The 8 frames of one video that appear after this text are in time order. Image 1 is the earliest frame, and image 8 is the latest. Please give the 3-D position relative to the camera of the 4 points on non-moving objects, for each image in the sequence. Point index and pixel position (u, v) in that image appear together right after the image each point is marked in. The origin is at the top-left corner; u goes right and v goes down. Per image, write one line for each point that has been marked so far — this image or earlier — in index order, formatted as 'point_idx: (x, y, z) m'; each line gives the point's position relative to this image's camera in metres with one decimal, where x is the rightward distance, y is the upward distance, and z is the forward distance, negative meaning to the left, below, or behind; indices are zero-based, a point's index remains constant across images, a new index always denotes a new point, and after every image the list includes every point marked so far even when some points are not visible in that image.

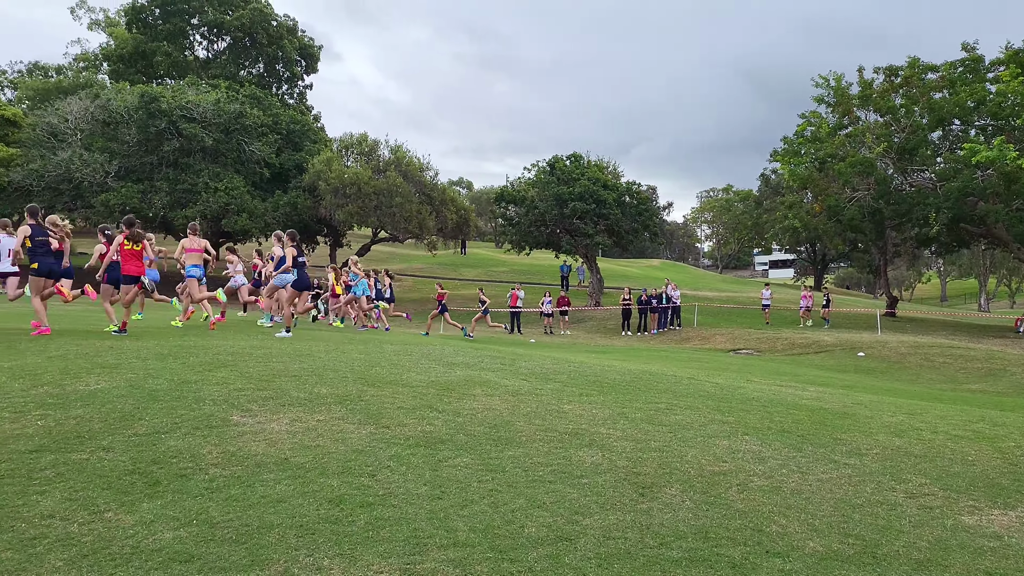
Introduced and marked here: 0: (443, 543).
0: (-0.3, -1.0, +3.5) m
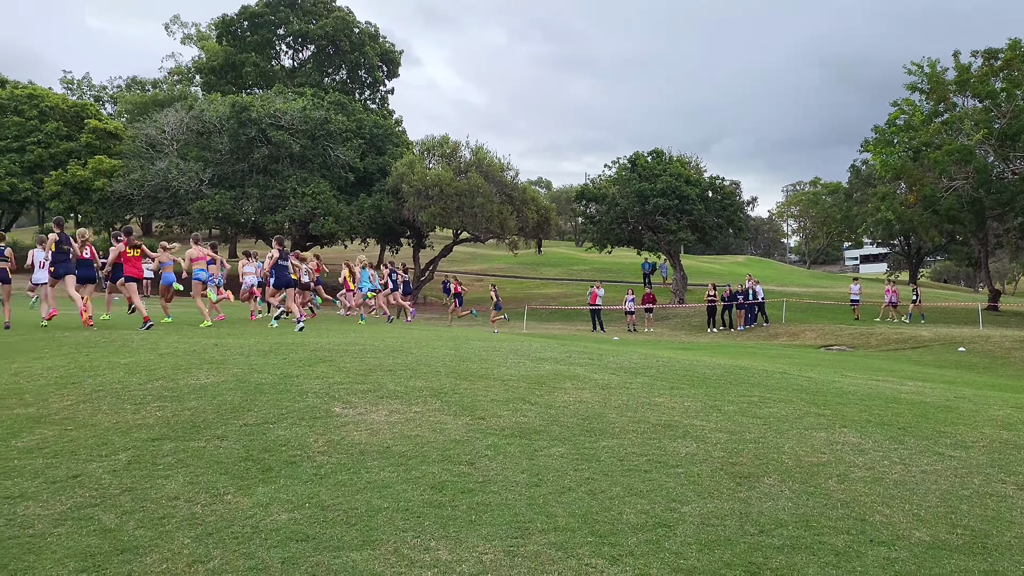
0: (+0.1, -1.0, +3.6) m
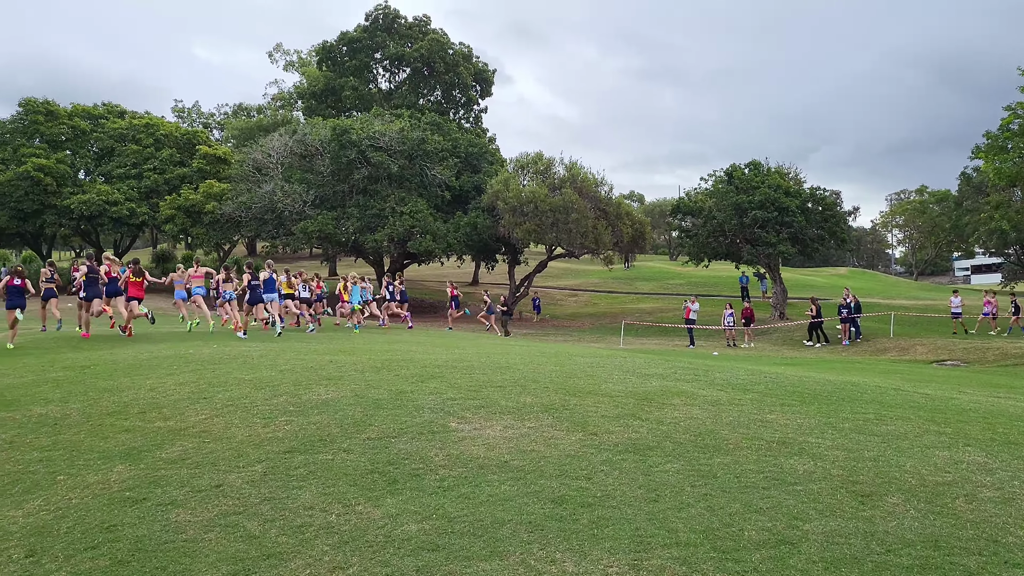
0: (+0.7, -1.1, +3.6) m
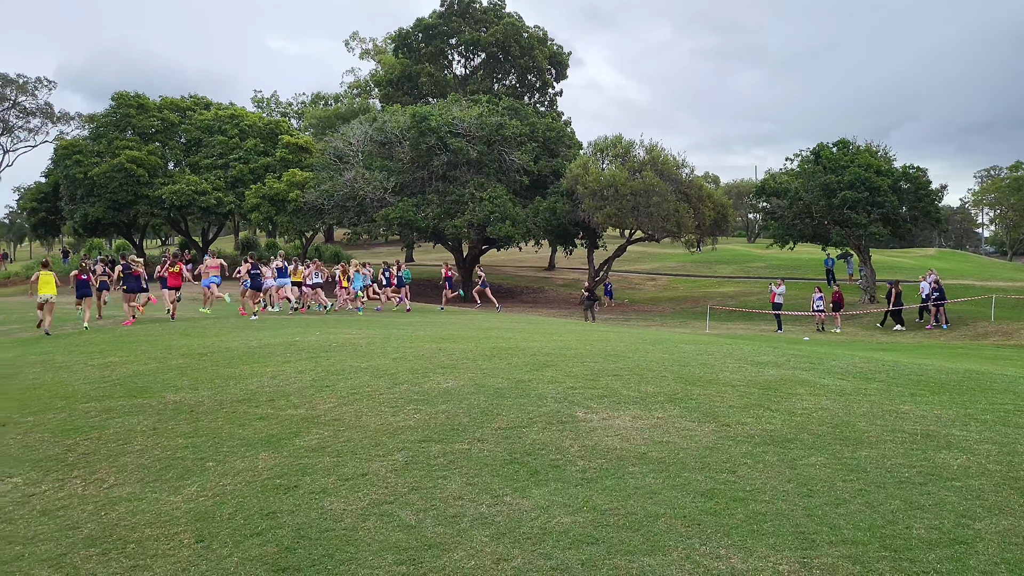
0: (+1.3, -1.0, +3.6) m
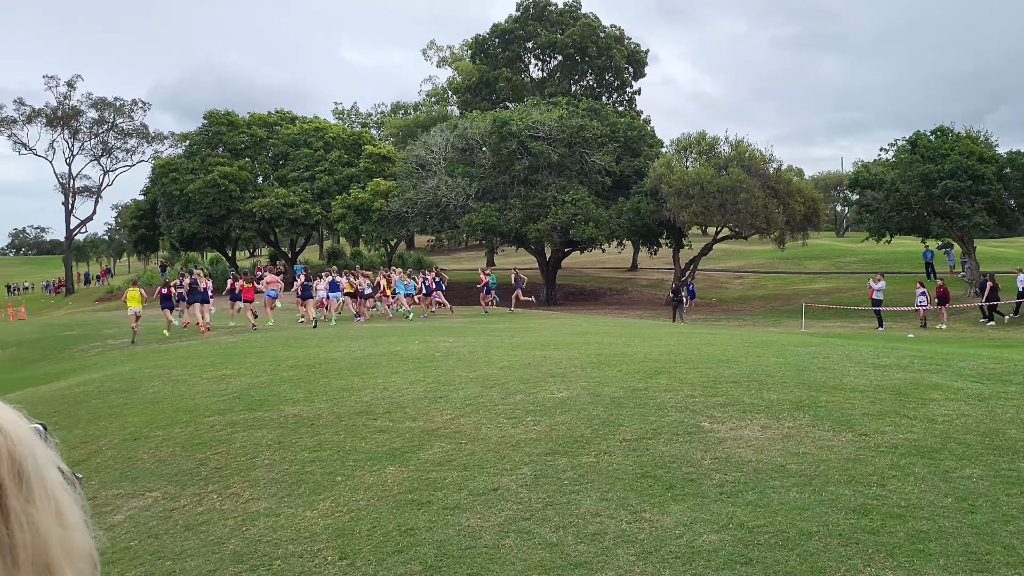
0: (+1.9, -1.1, +3.3) m
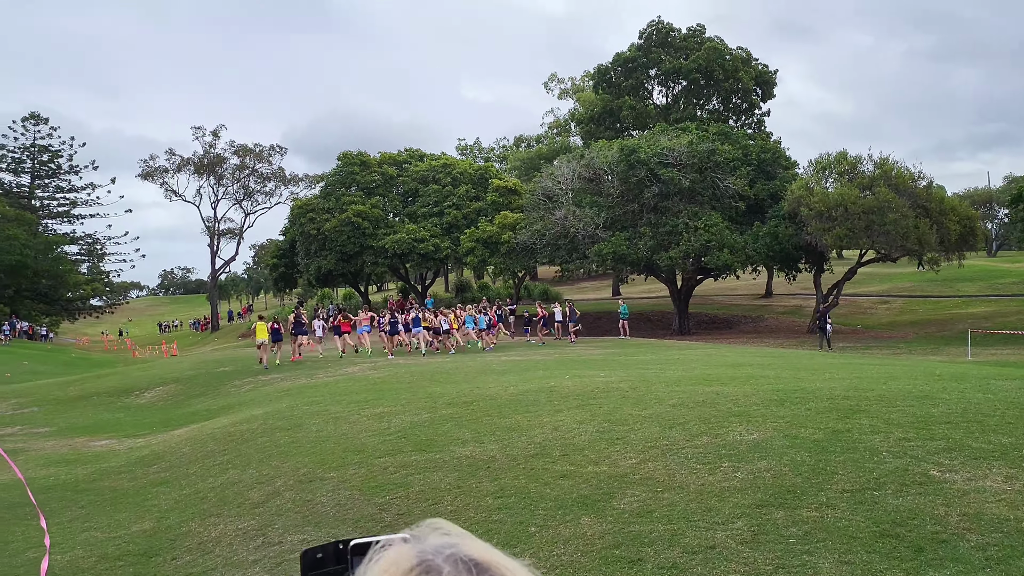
0: (+2.8, -1.2, +2.6) m
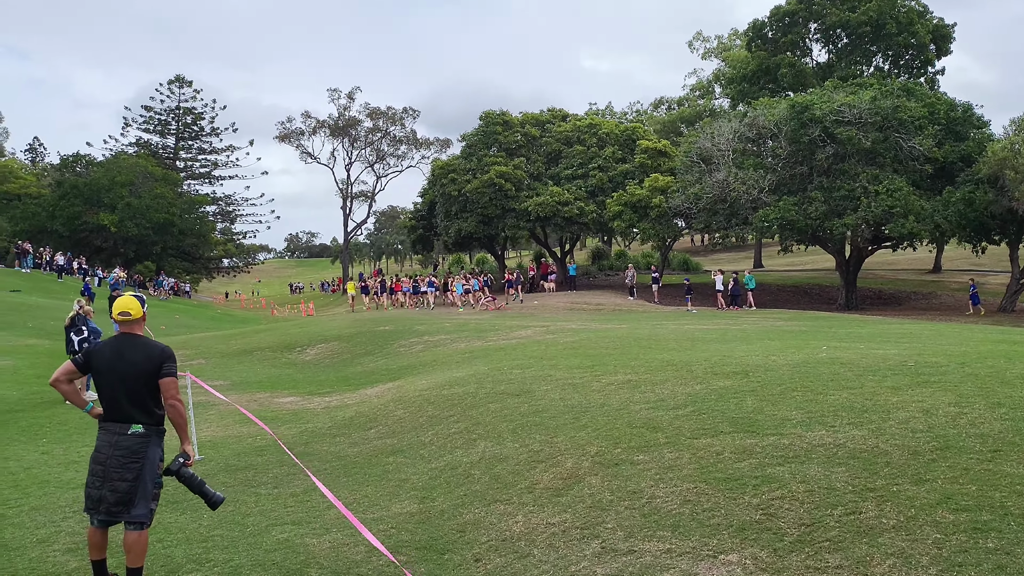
0: (+4.5, -1.0, +0.6) m
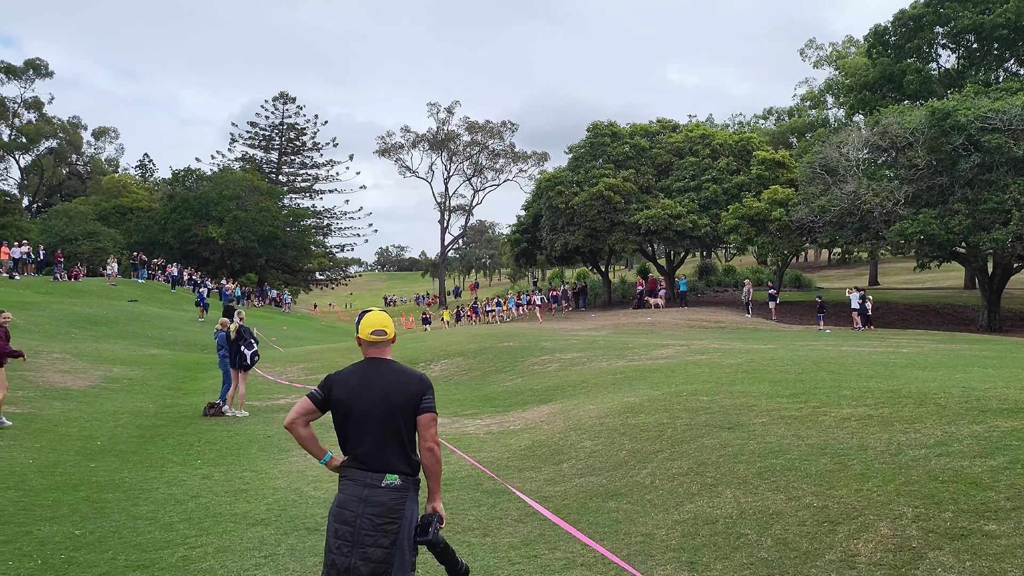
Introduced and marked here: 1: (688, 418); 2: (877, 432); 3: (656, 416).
0: (+5.5, -1.0, -1.0) m
1: (+1.7, -1.3, +8.4) m
2: (+2.8, -1.1, +6.6) m
3: (+1.4, -1.3, +8.7) m
